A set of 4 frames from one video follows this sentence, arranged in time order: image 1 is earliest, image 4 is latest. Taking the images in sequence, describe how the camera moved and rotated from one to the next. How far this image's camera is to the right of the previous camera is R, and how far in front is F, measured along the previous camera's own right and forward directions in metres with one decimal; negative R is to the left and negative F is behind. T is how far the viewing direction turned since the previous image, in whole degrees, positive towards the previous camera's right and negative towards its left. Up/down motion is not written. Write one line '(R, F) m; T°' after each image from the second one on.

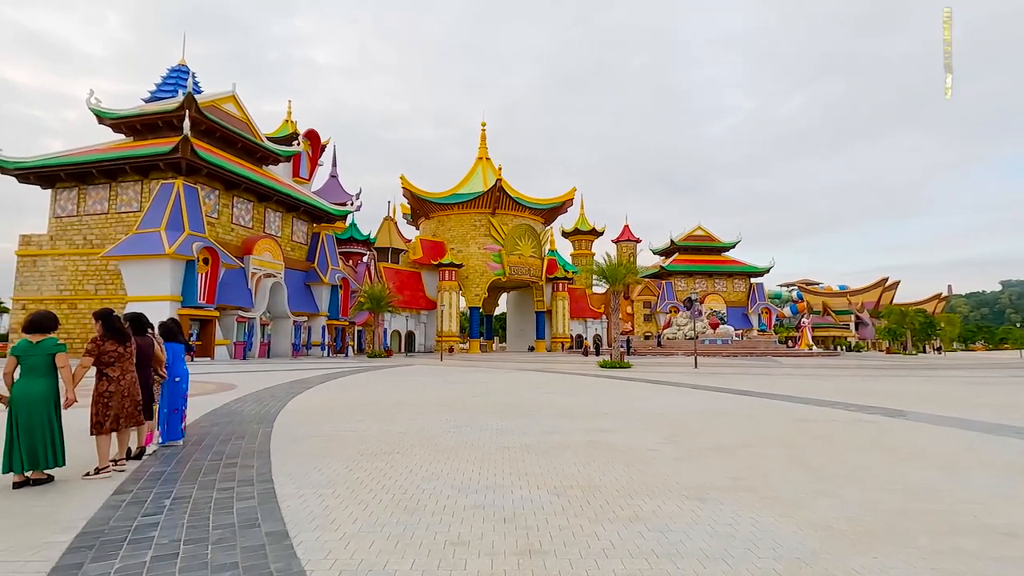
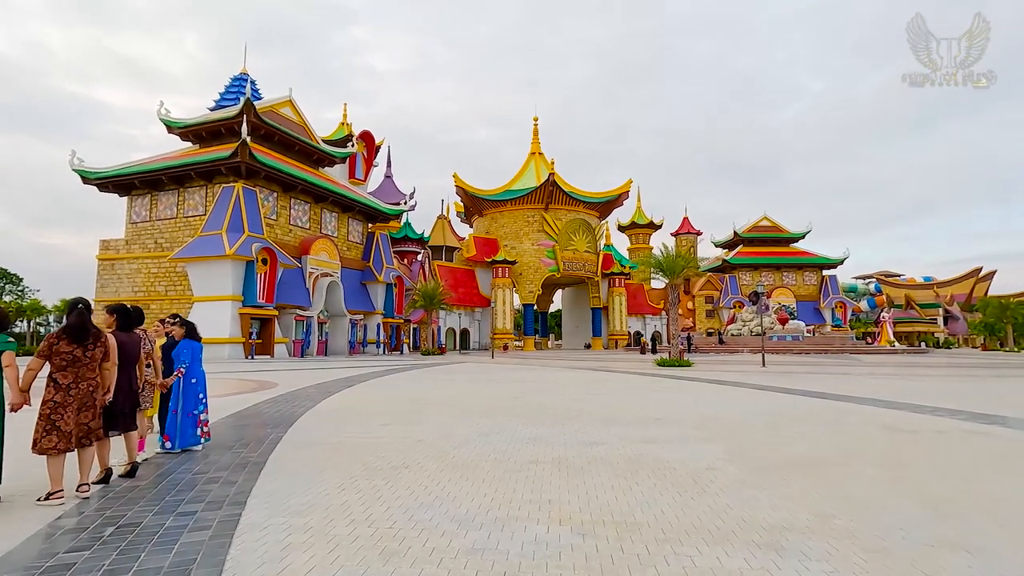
(+0.3, +0.8) m; -6°
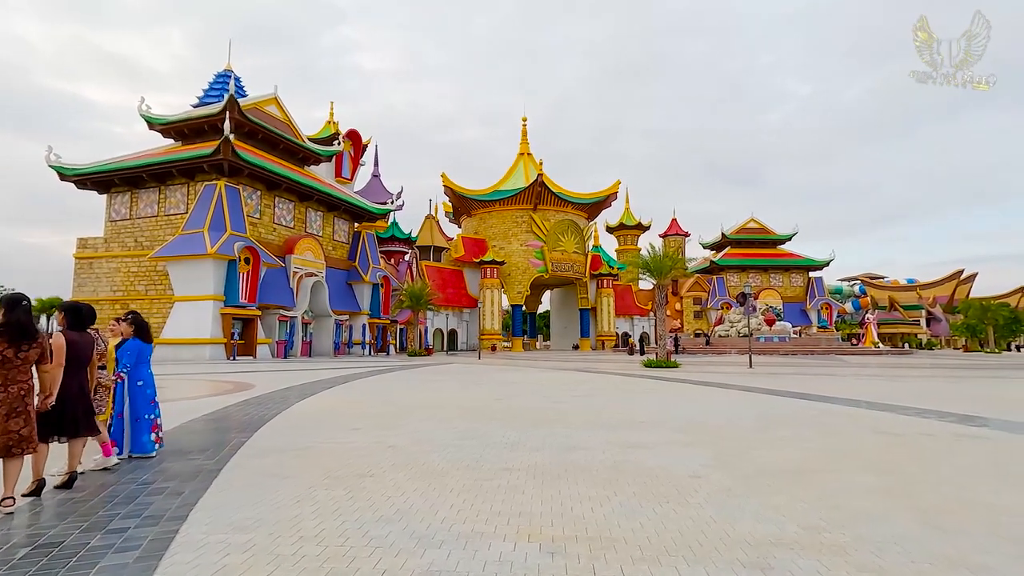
(+0.1, +0.3) m; +1°
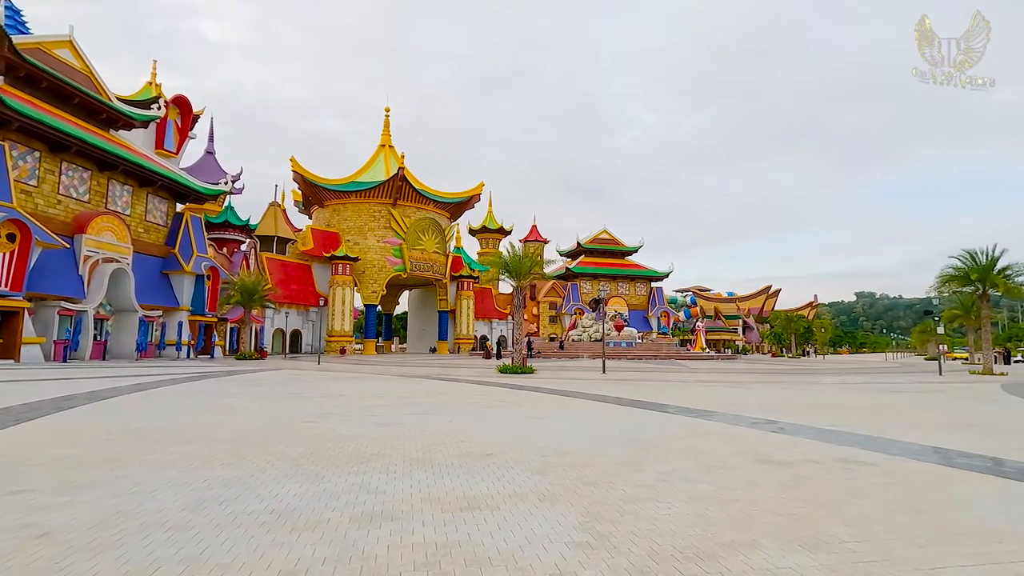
(+0.5, +1.8) m; +15°
